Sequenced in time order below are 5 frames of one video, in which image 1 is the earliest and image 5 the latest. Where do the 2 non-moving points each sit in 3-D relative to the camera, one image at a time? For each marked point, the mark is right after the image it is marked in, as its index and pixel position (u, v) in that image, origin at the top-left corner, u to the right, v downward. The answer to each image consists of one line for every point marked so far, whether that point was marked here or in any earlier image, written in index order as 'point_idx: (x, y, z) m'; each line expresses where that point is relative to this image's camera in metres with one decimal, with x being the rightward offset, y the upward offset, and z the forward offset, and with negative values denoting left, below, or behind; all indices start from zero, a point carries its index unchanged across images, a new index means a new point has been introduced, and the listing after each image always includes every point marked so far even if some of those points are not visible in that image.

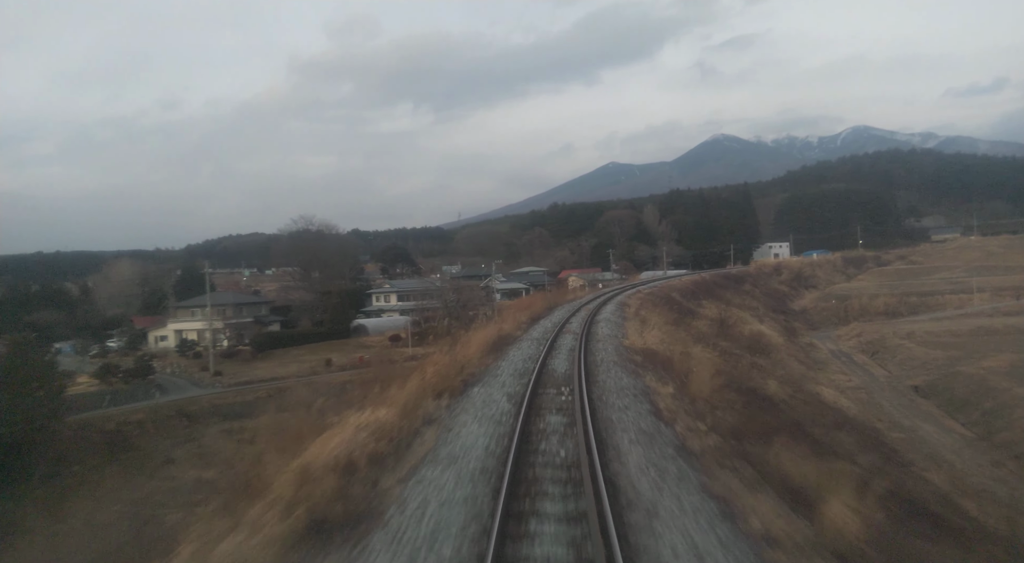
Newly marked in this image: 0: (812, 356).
0: (+6.4, -1.6, +12.6) m
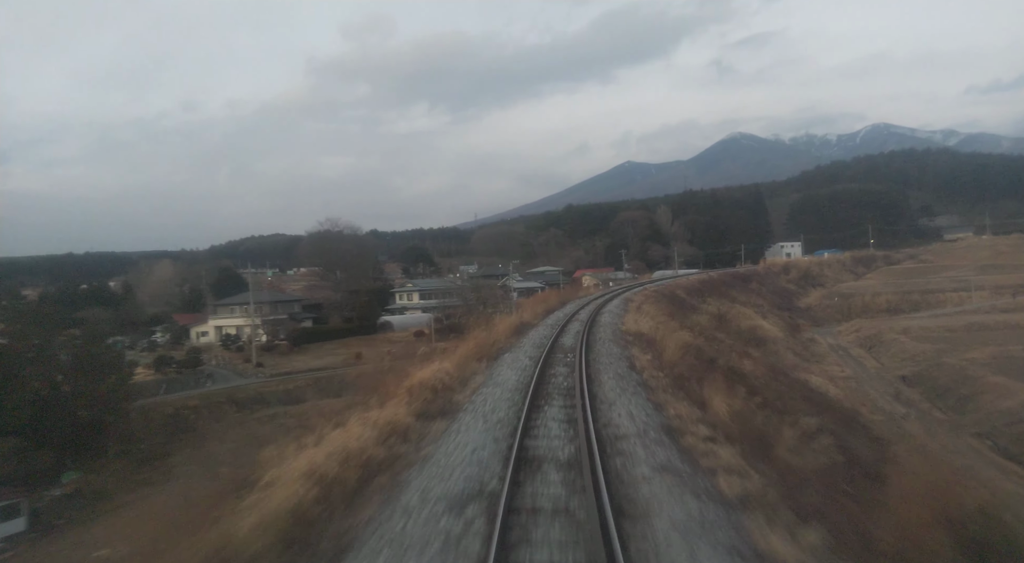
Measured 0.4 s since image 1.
0: (+6.8, -1.6, +13.4) m
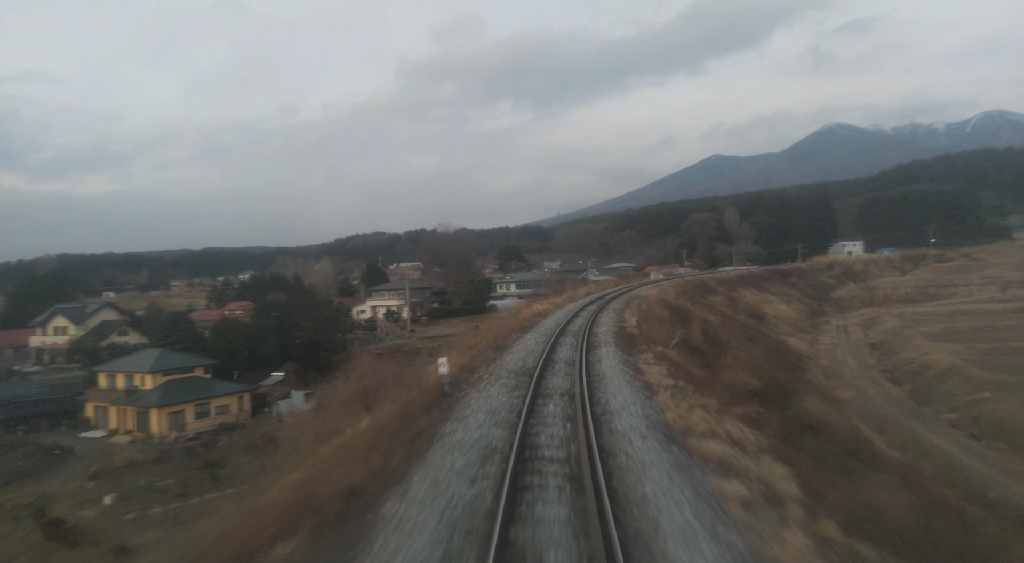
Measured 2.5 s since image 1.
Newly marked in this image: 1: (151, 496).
0: (+9.2, -1.4, +17.9) m
1: (-6.0, -3.5, +9.7) m
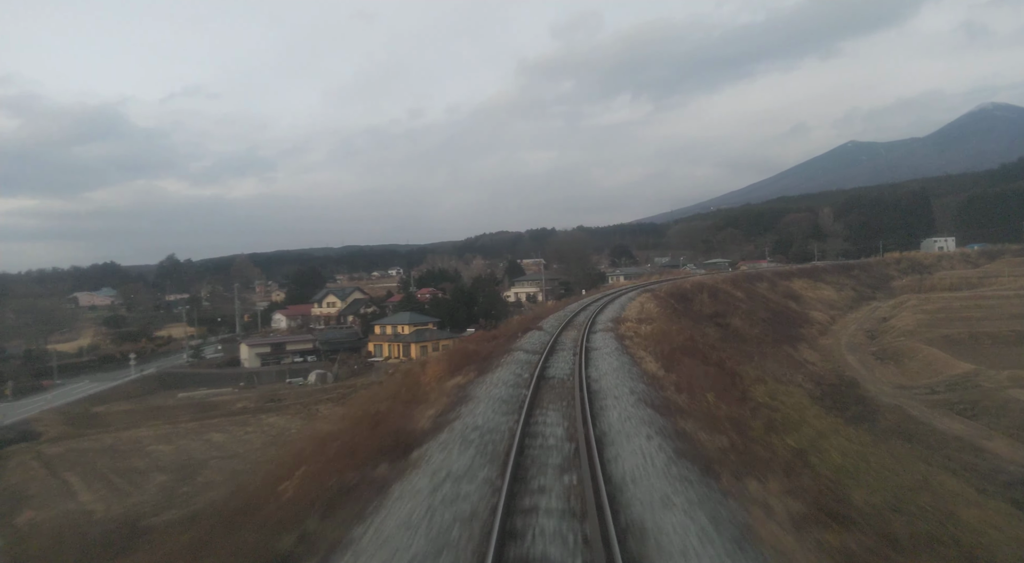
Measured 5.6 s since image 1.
0: (+13.7, -1.1, +23.8) m
1: (-2.8, -3.2, +18.8) m
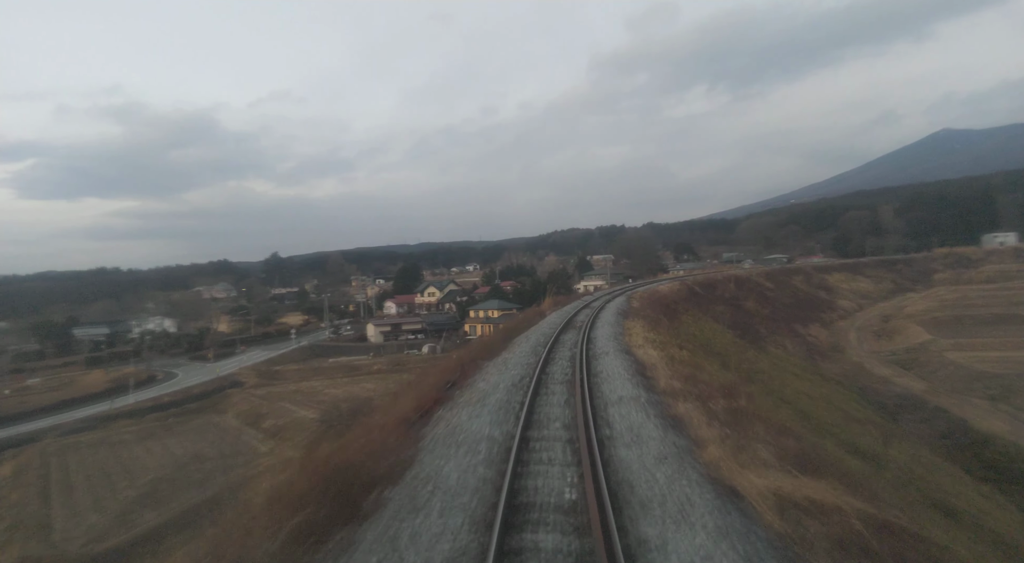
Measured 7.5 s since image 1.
0: (+17.0, -0.8, +27.1) m
1: (0.0, -2.9, +24.2) m
